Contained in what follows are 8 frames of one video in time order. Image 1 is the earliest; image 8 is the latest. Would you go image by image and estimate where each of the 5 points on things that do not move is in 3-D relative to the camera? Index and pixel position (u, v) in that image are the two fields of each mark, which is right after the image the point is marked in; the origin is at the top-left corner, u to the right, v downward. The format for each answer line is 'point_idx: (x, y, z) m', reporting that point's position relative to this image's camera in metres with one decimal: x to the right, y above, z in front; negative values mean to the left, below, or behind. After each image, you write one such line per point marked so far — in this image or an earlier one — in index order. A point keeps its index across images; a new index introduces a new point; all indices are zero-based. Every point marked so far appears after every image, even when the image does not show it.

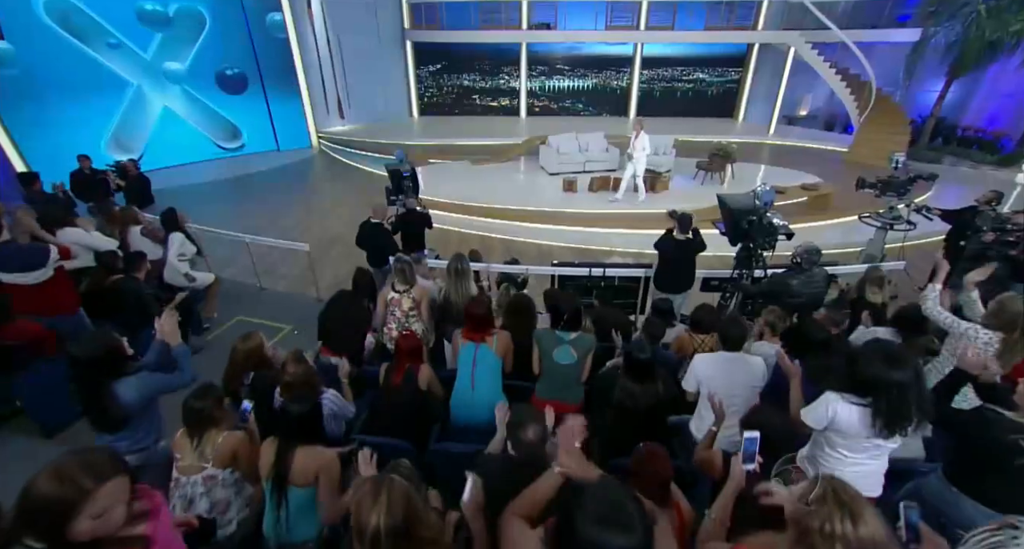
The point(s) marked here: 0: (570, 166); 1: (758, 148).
0: (+1.1, +1.9, +8.1) m
1: (+5.6, +2.9, +9.7) m
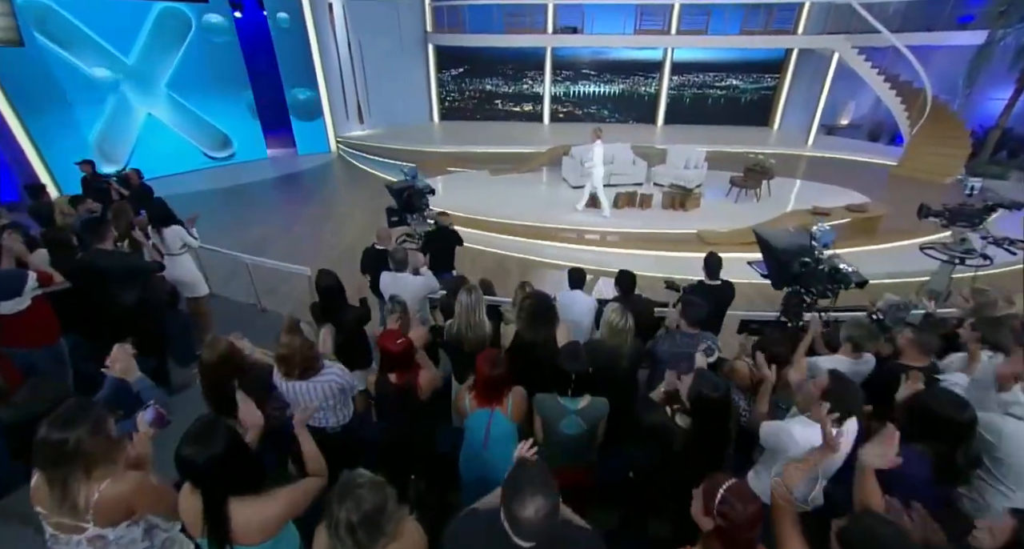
0: (+1.5, +1.6, +7.7) m
1: (+6.0, +2.4, +9.1) m
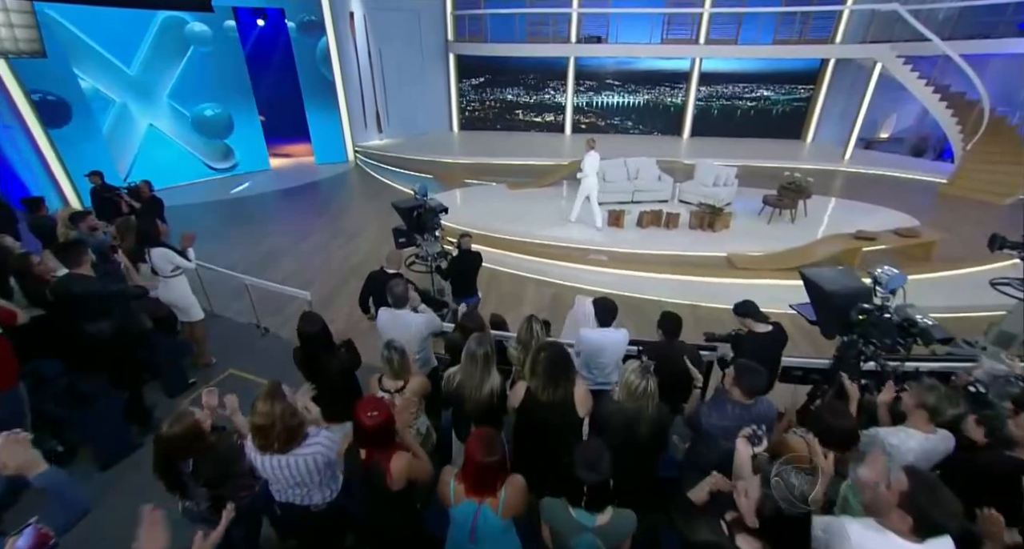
0: (+1.8, +1.3, +7.4) m
1: (+6.4, +2.0, +8.6) m
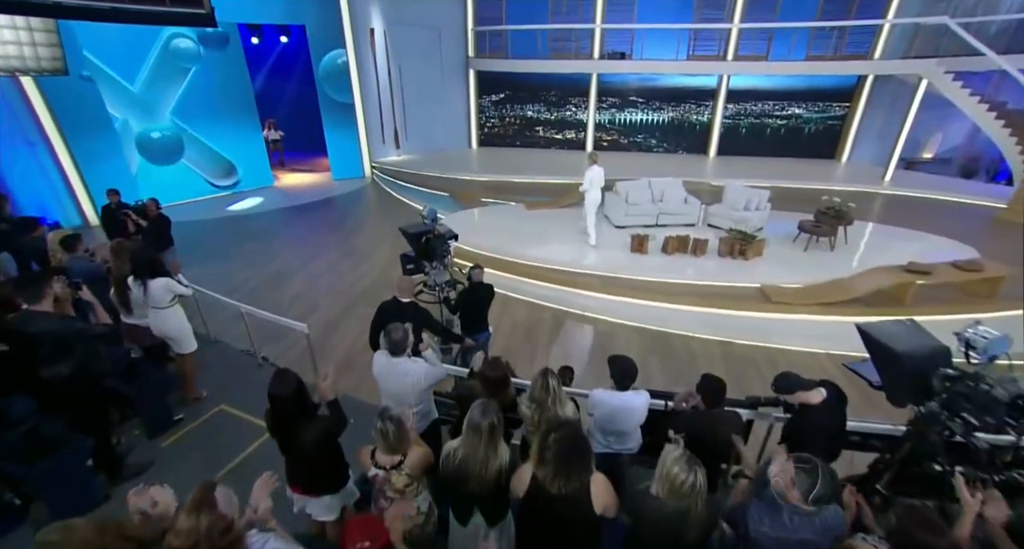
0: (+2.1, +0.9, +7.0) m
1: (+6.8, +1.4, +8.1) m
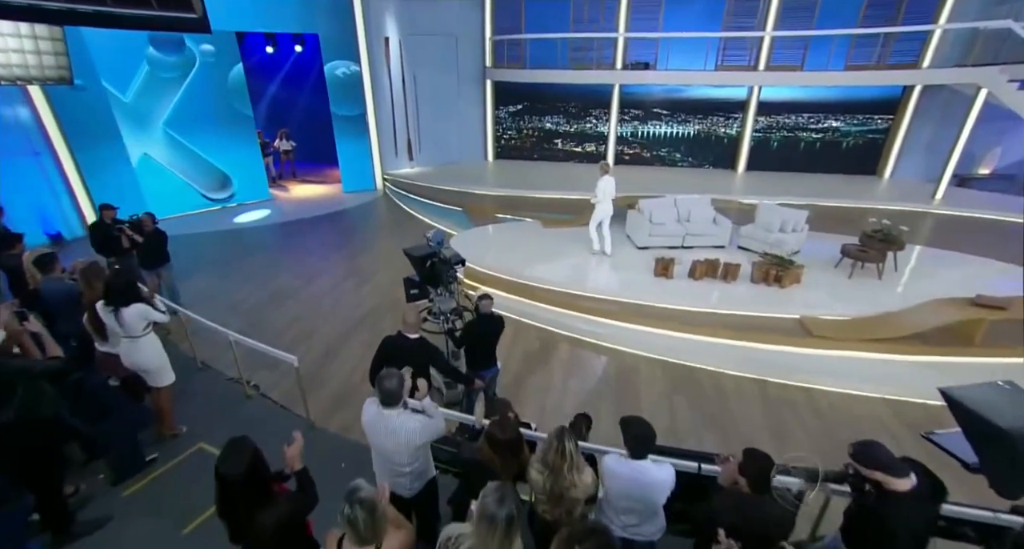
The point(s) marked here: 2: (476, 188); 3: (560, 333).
0: (+2.3, +0.5, +6.5) m
1: (+7.0, +1.0, +7.4) m
2: (-0.7, +1.8, +9.0) m
3: (+0.4, -0.6, +4.9) m
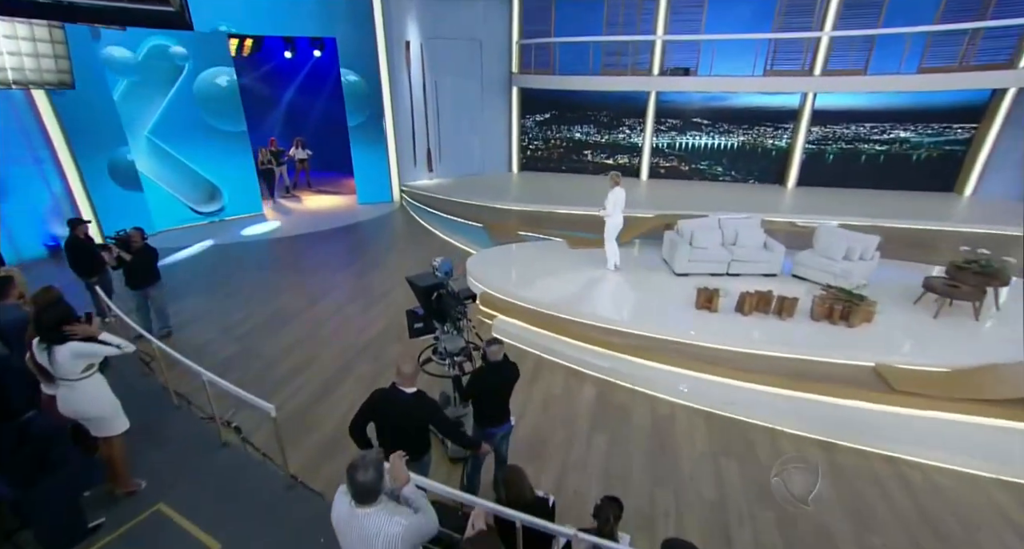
0: (+2.6, +0.1, +5.8) m
1: (+7.4, +0.5, +6.4) m
2: (-0.2, +1.5, +8.5) m
3: (+0.6, -0.9, +4.2) m
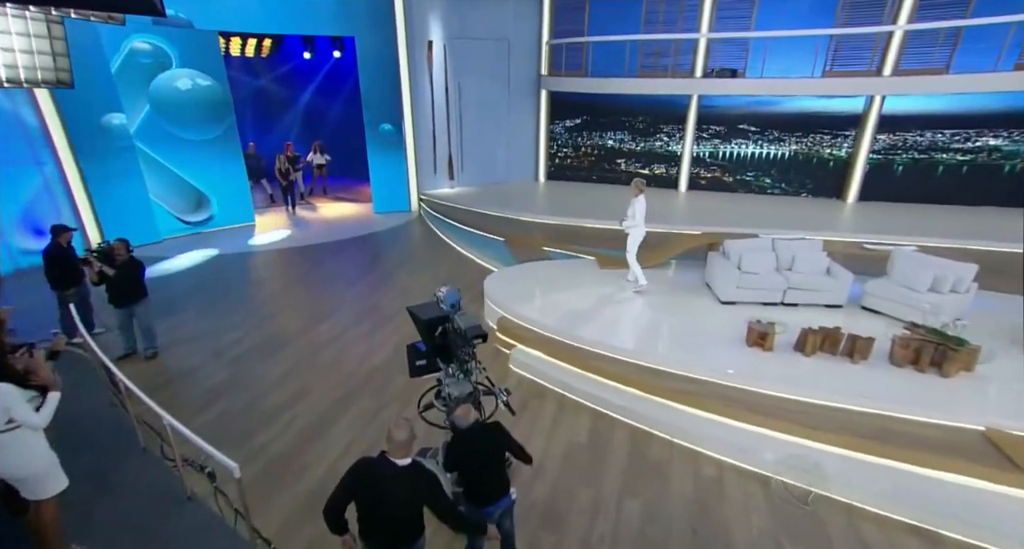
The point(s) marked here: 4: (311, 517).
0: (+2.9, -0.2, +5.0) m
1: (+7.7, 0.0, +5.4) m
2: (+0.2, +1.2, +7.9) m
3: (+0.7, -1.2, +3.6) m
4: (-1.4, -1.7, +2.9) m
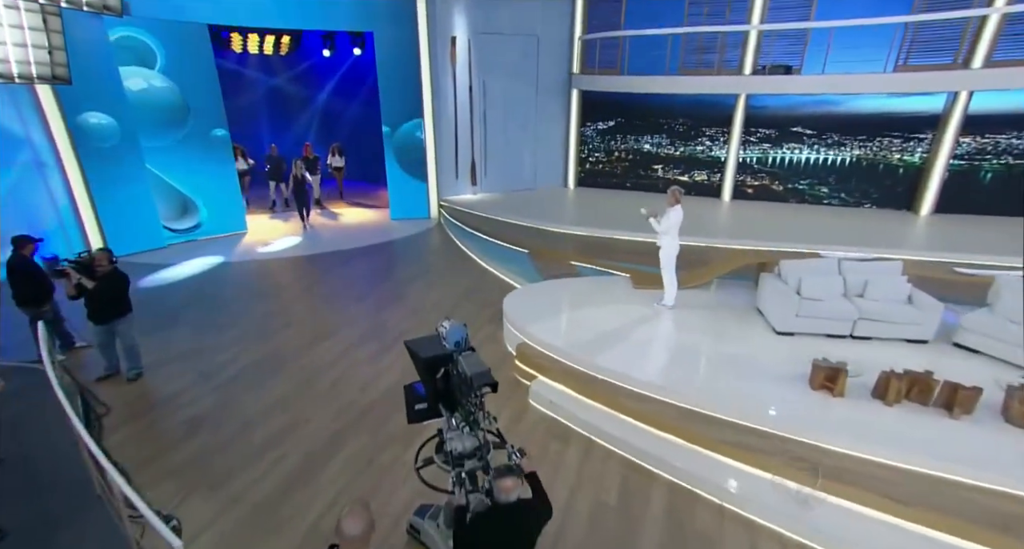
0: (+3.1, -0.4, +4.3) m
1: (+7.9, -0.4, +4.3) m
2: (+0.7, +0.9, +7.3) m
3: (+0.9, -1.4, +3.0) m
4: (-1.3, -1.8, +2.3) m
